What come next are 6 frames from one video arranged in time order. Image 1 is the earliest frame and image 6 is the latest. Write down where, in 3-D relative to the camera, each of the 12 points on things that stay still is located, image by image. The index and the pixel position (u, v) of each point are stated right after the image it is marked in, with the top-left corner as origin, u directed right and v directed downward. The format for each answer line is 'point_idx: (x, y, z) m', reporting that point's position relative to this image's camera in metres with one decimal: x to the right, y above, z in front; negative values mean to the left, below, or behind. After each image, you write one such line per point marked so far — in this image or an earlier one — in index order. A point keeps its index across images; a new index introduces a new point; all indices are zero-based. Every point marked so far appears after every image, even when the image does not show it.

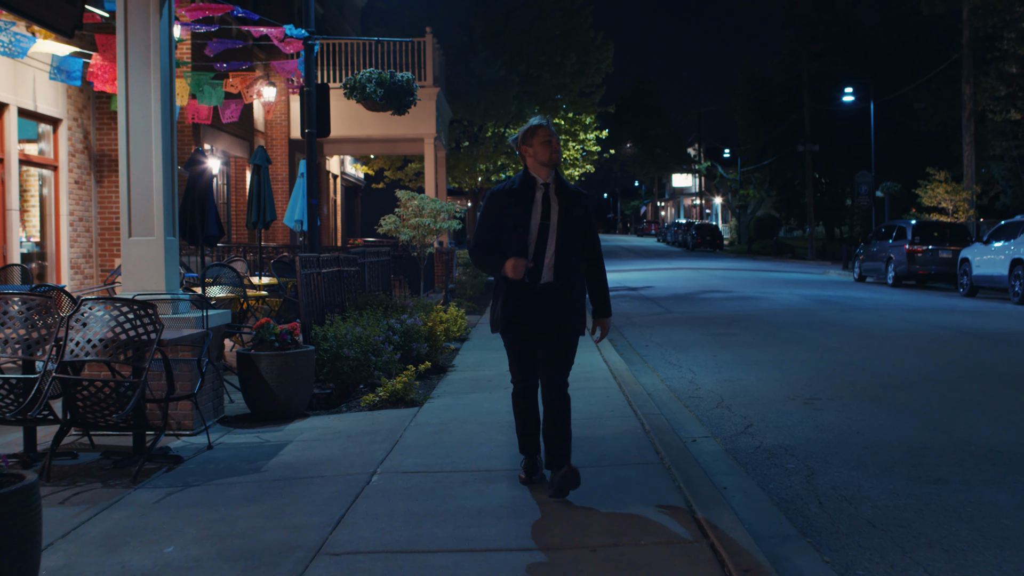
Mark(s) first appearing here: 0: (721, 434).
0: (+1.1, -0.7, +7.0) m
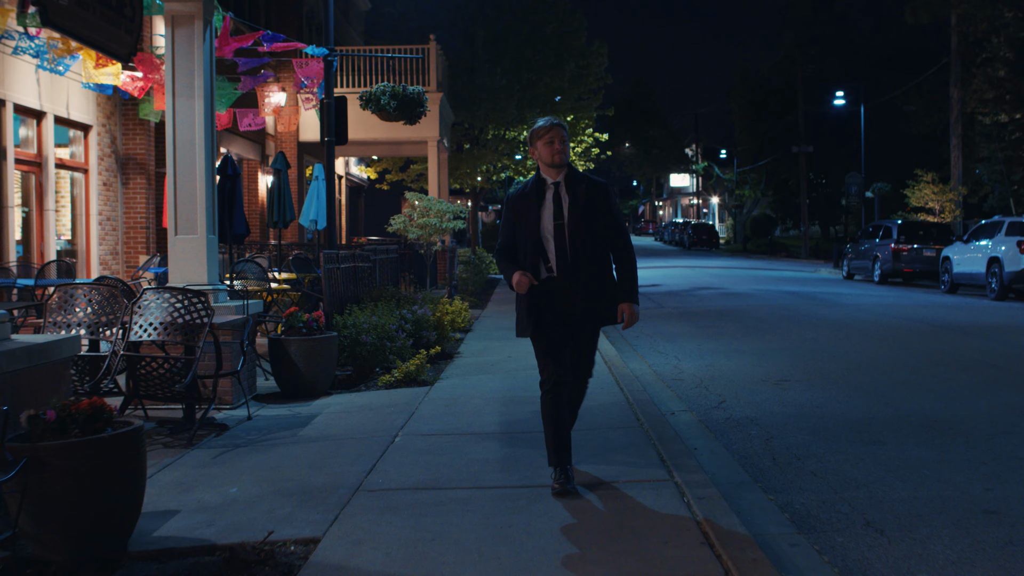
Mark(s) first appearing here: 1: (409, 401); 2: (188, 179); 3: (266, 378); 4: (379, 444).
0: (+1.1, -0.7, +8.0) m
1: (-0.6, -0.6, +7.9) m
2: (-1.9, +0.6, +8.2) m
3: (-1.6, -0.6, +9.0) m
4: (-0.6, -0.7, +6.2) m
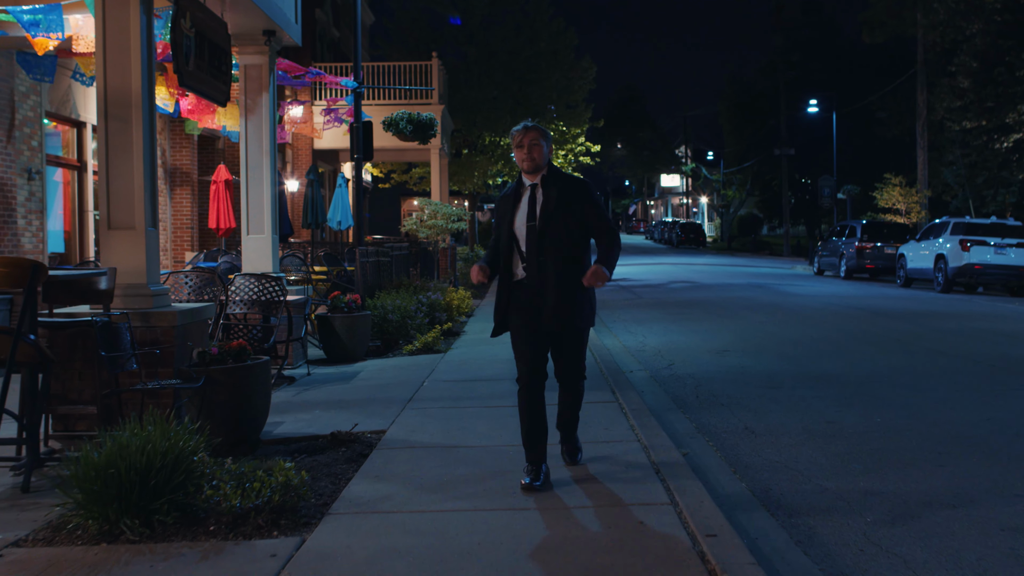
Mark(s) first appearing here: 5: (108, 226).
0: (+1.0, -0.6, +10.3) m
1: (-0.6, -0.5, +10.2) m
2: (-1.9, +0.7, +10.5) m
3: (-1.6, -0.5, +11.3) m
4: (-0.6, -0.6, +8.6) m
5: (-2.0, +0.3, +7.0) m
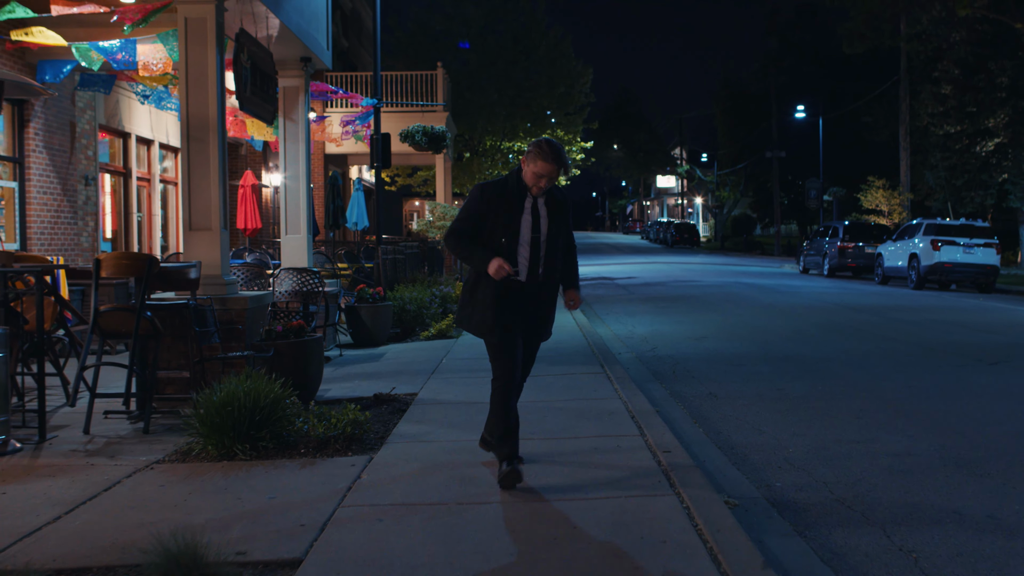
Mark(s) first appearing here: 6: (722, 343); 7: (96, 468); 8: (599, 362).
0: (+1.1, -0.5, +11.9) m
1: (-0.6, -0.5, +11.8) m
2: (-1.9, +0.8, +12.1) m
3: (-1.6, -0.4, +12.9) m
4: (-0.6, -0.6, +10.1) m
5: (-2.0, +0.4, +8.5) m
6: (+1.9, -0.5, +12.5) m
7: (-1.8, -0.8, +5.8) m
8: (+0.6, -0.5, +9.9) m
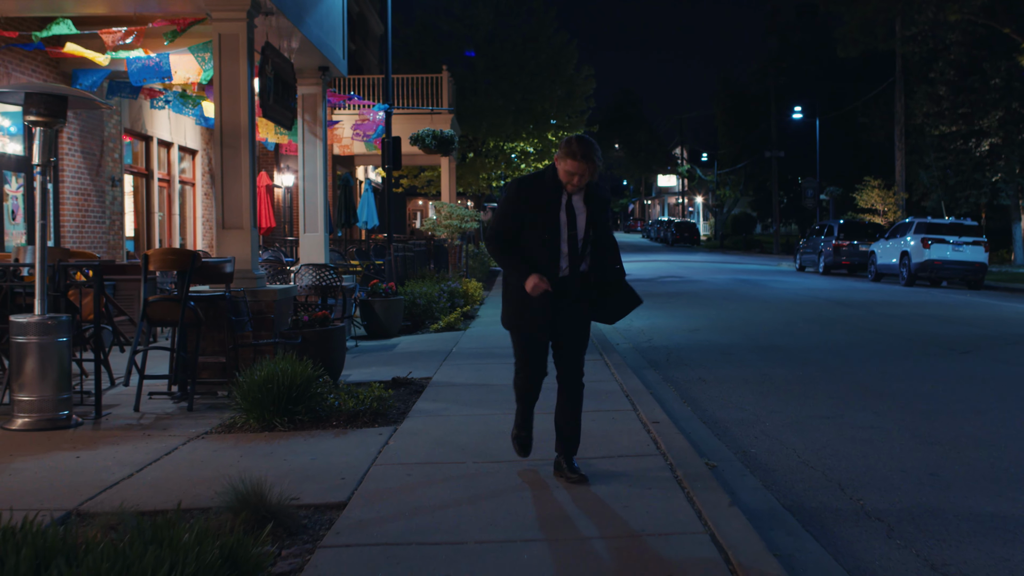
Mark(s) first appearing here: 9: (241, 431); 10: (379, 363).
0: (+1.1, -0.5, +12.6) m
1: (-0.5, -0.4, +12.6) m
2: (-1.9, +0.8, +12.9) m
3: (-1.5, -0.4, +13.7) m
4: (-0.5, -0.5, +10.9) m
5: (-1.9, +0.4, +9.3) m
6: (+1.9, -0.4, +13.3) m
7: (-1.7, -0.7, +6.6) m
8: (+0.7, -0.5, +10.7) m
9: (-1.3, -0.7, +6.6) m
10: (-1.0, -0.6, +10.3) m
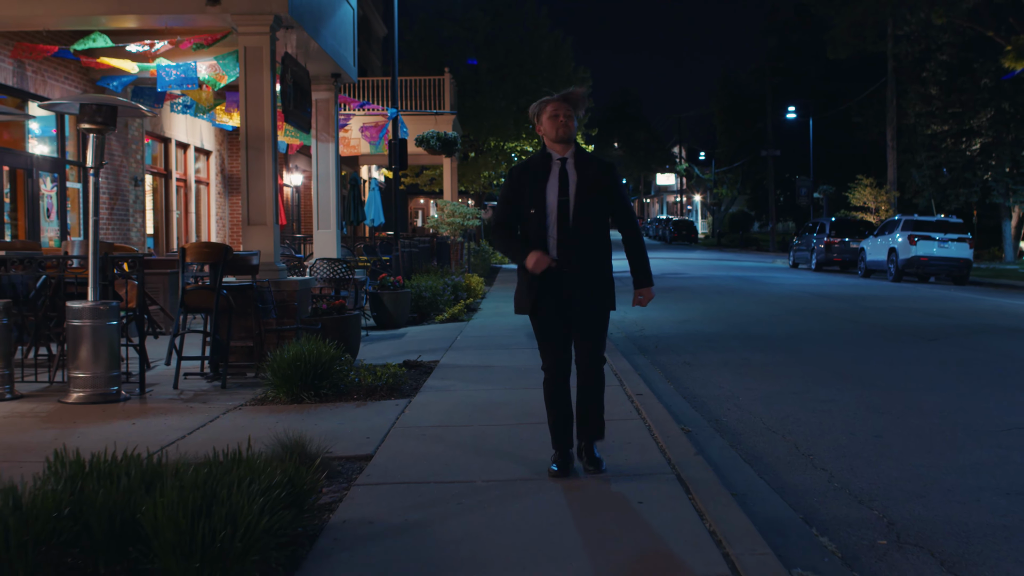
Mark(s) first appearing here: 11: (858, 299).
0: (+1.1, -0.4, +13.5) m
1: (-0.5, -0.4, +13.4) m
2: (-1.8, +0.9, +13.7) m
3: (-1.5, -0.3, +14.5) m
4: (-0.5, -0.4, +11.8) m
5: (-1.9, +0.5, +10.2) m
6: (+1.9, -0.4, +14.1) m
7: (-1.7, -0.7, +7.5) m
8: (+0.7, -0.4, +11.5) m
9: (-1.3, -0.6, +7.5) m
10: (-1.0, -0.5, +11.2) m
11: (+4.6, -0.2, +18.4) m
